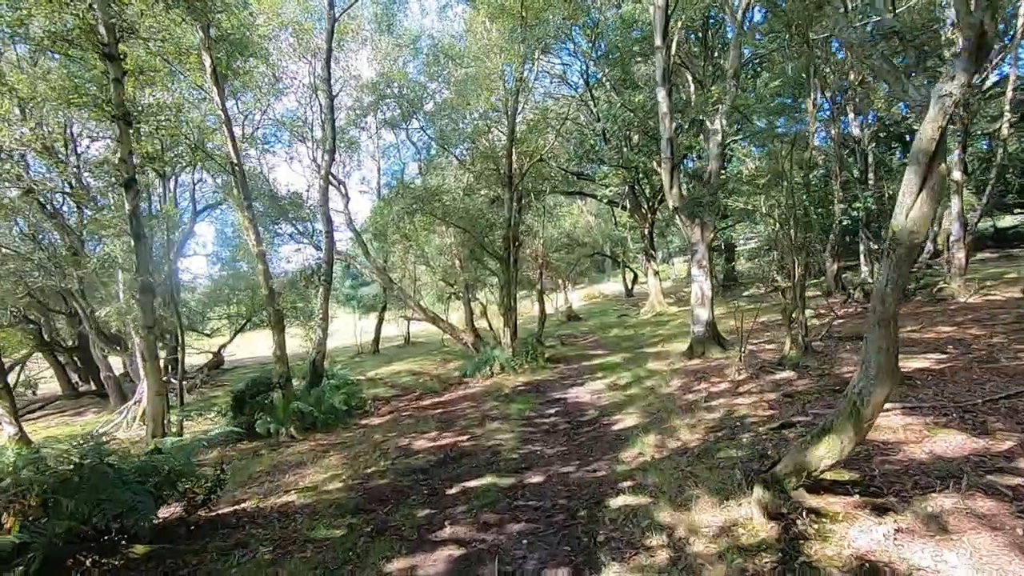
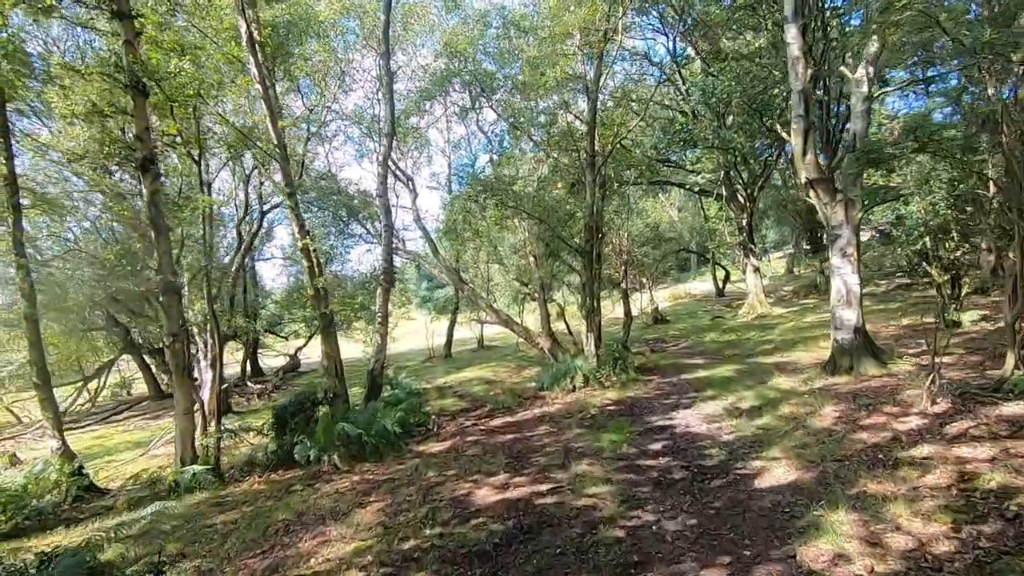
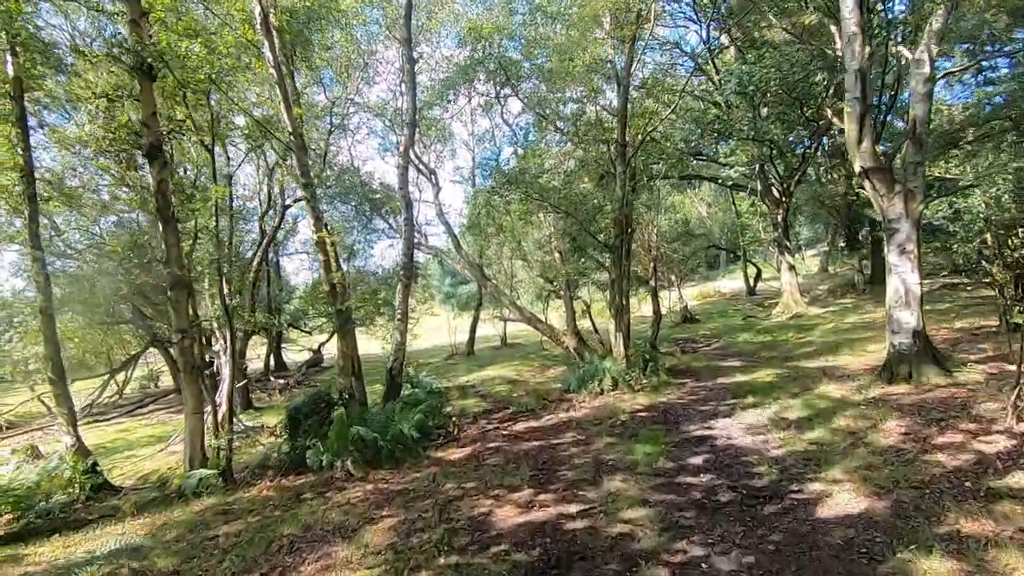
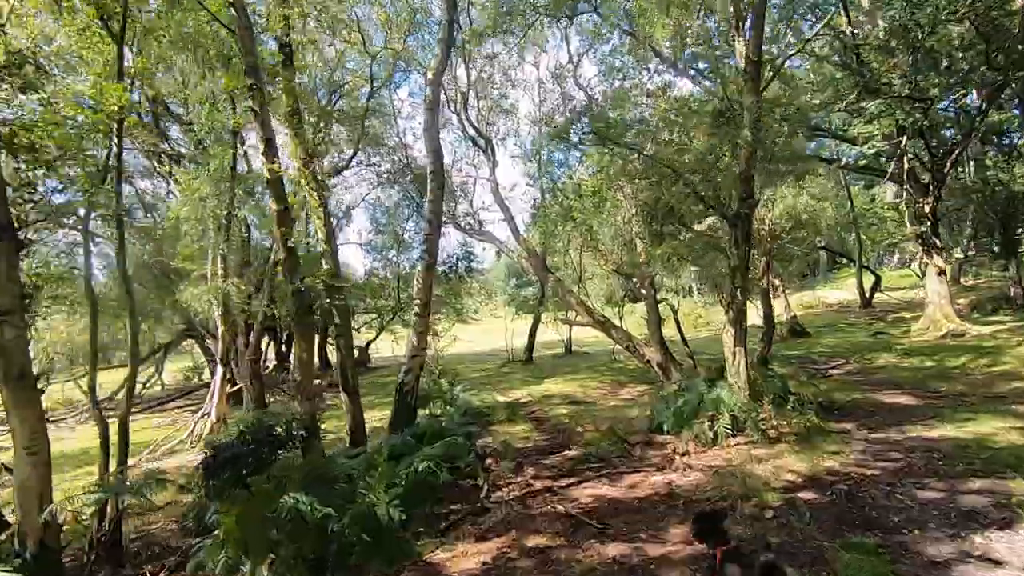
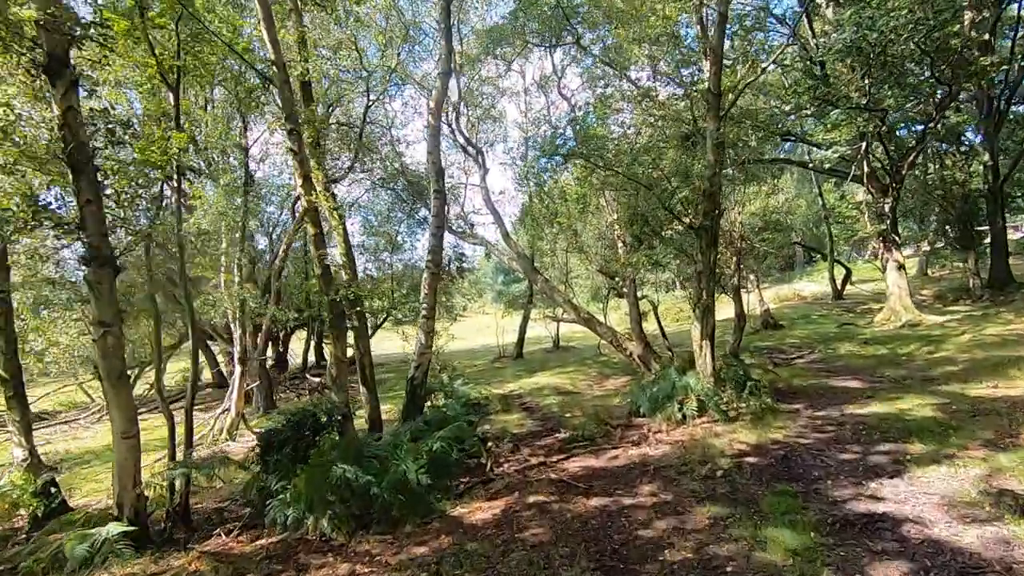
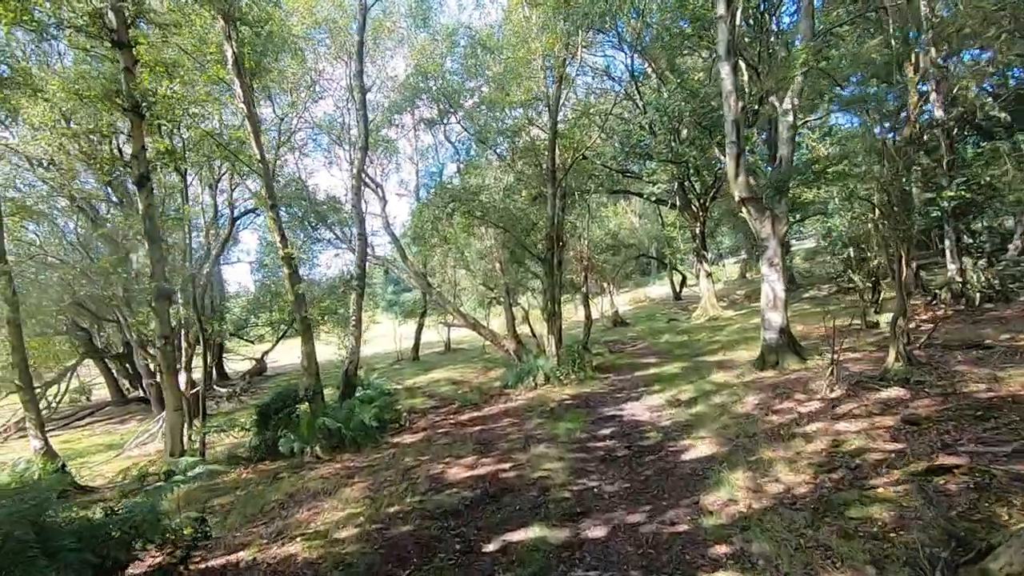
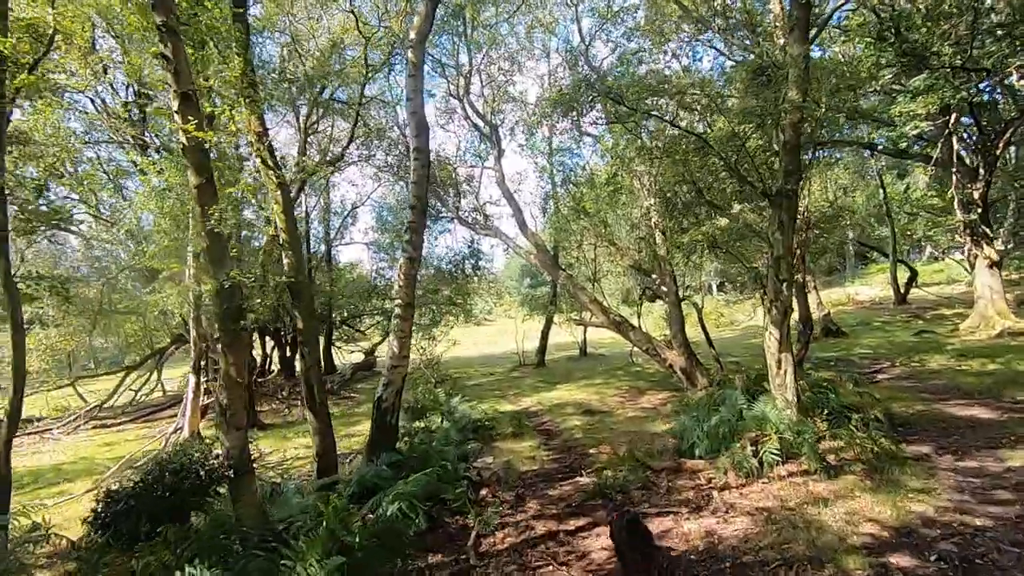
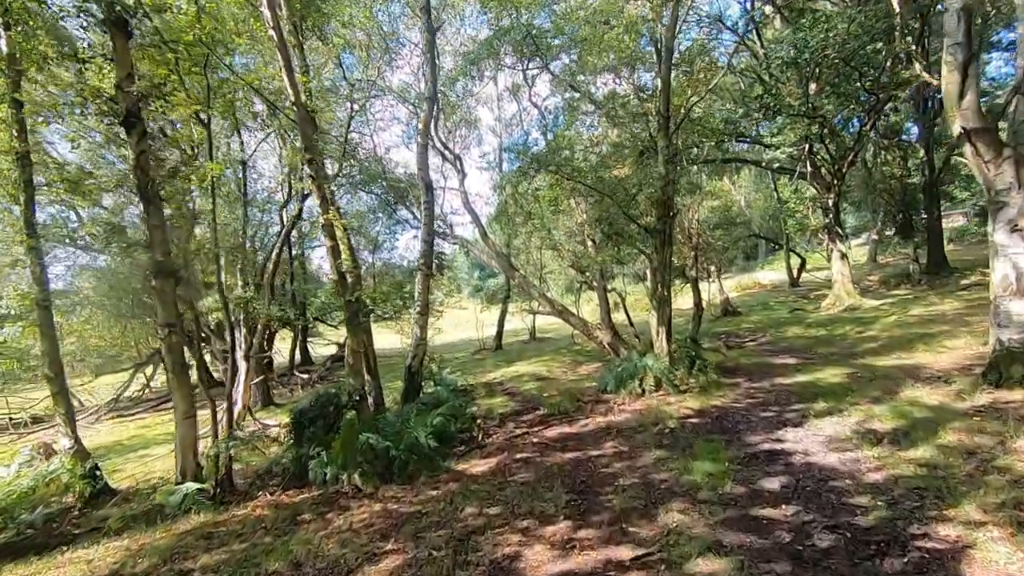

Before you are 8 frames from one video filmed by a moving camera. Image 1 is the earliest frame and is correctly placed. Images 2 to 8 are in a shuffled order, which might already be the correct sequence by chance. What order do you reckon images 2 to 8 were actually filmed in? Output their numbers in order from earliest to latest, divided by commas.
6, 2, 3, 8, 5, 4, 7
